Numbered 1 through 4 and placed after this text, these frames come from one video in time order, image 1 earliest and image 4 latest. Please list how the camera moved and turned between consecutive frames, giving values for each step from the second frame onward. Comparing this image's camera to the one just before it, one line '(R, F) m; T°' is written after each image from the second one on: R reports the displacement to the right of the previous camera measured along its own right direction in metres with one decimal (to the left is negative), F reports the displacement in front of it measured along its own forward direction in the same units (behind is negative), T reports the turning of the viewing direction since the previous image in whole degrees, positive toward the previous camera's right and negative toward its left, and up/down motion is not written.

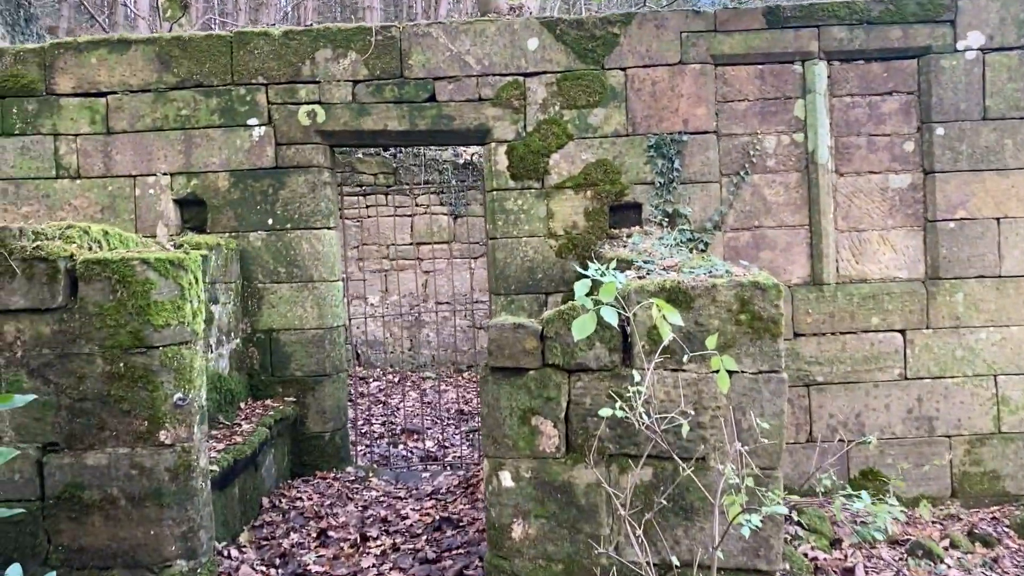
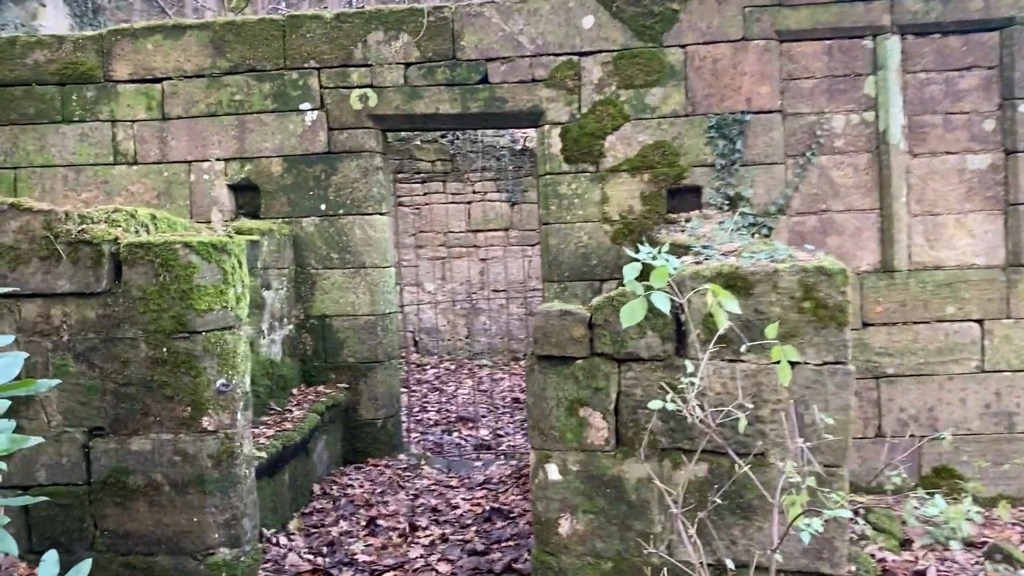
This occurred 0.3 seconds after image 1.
(+0.1, +0.1) m; -4°
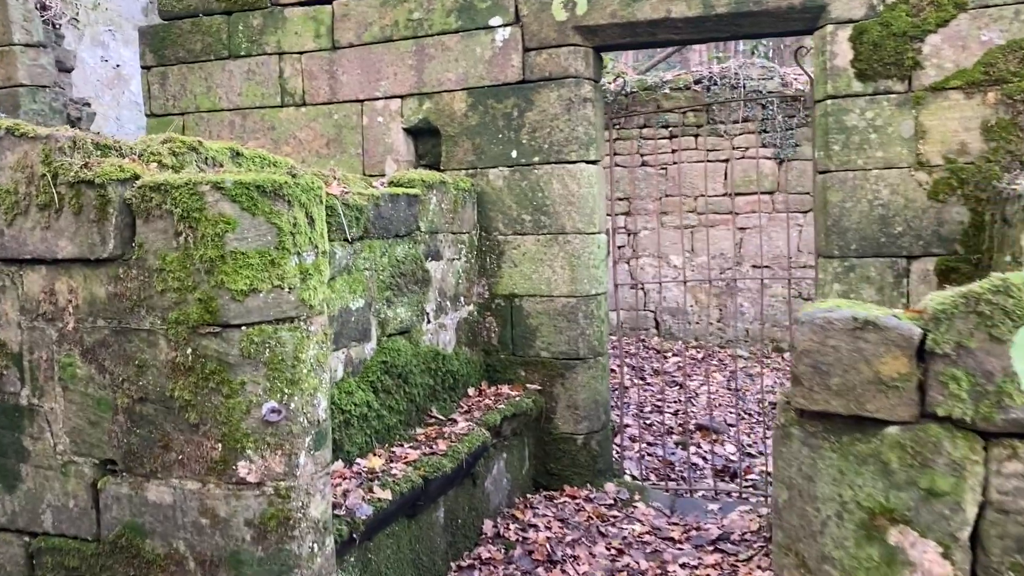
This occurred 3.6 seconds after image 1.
(+0.1, +1.6) m; -17°
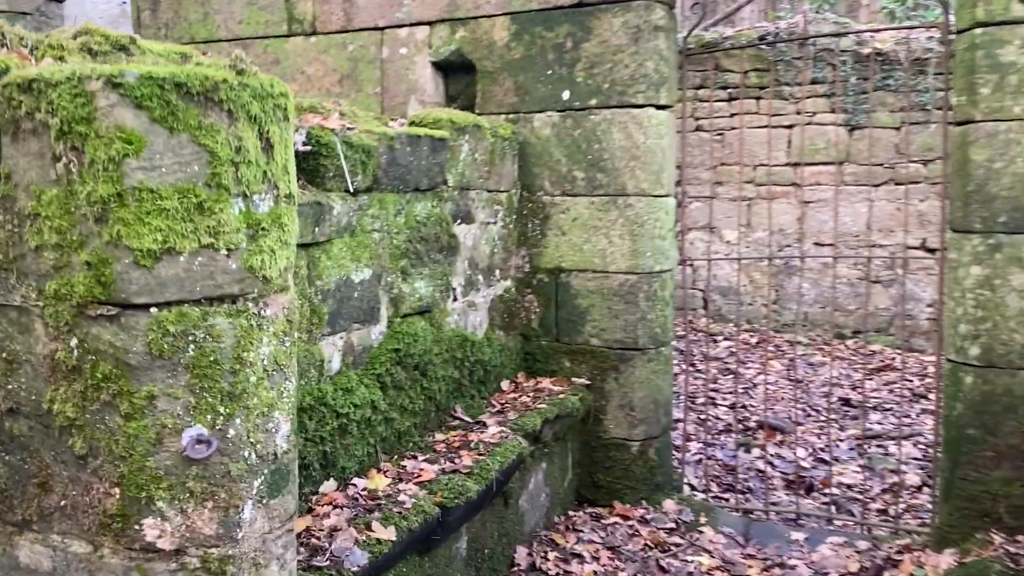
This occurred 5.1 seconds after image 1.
(-0.1, +0.8) m; -2°
